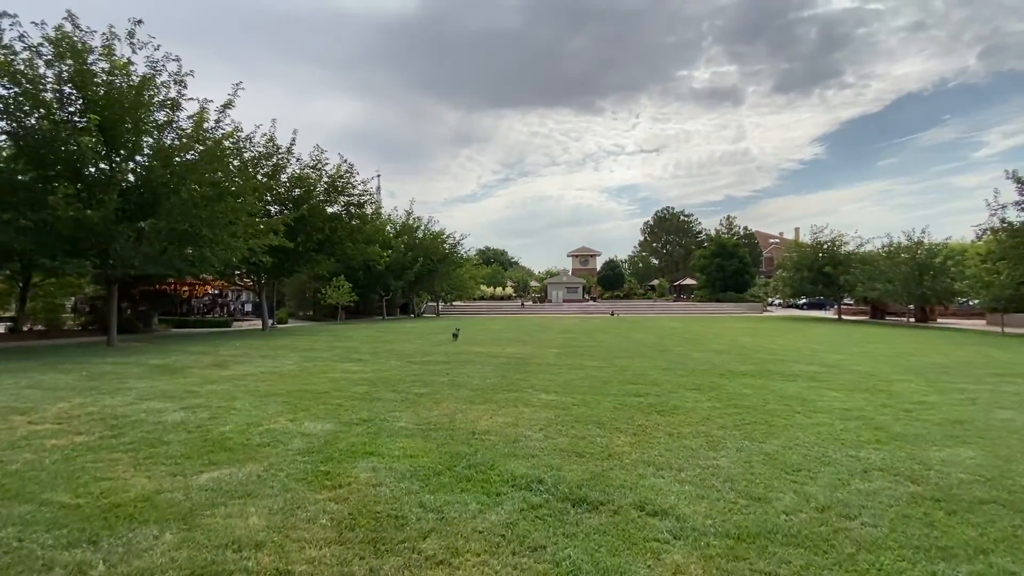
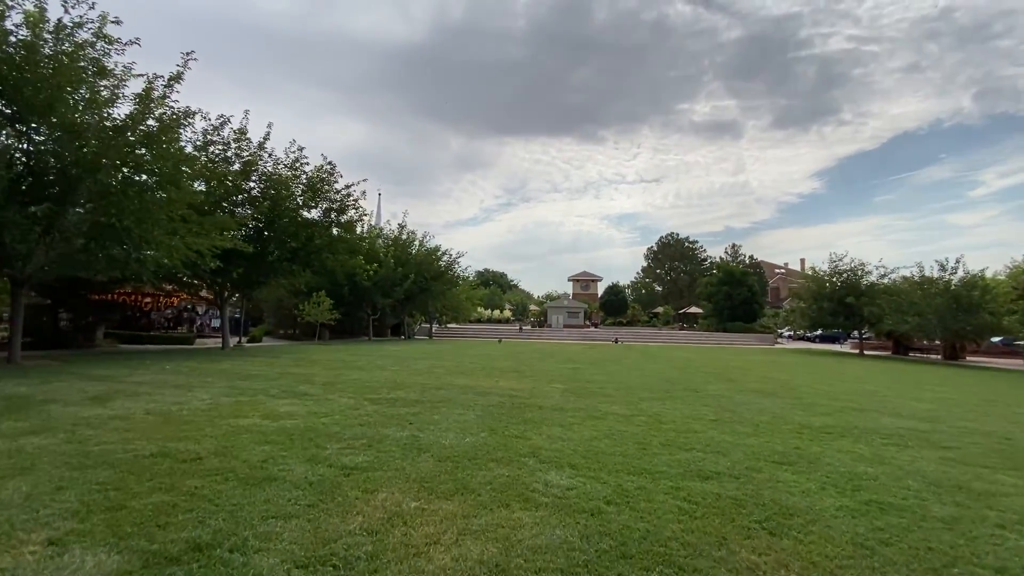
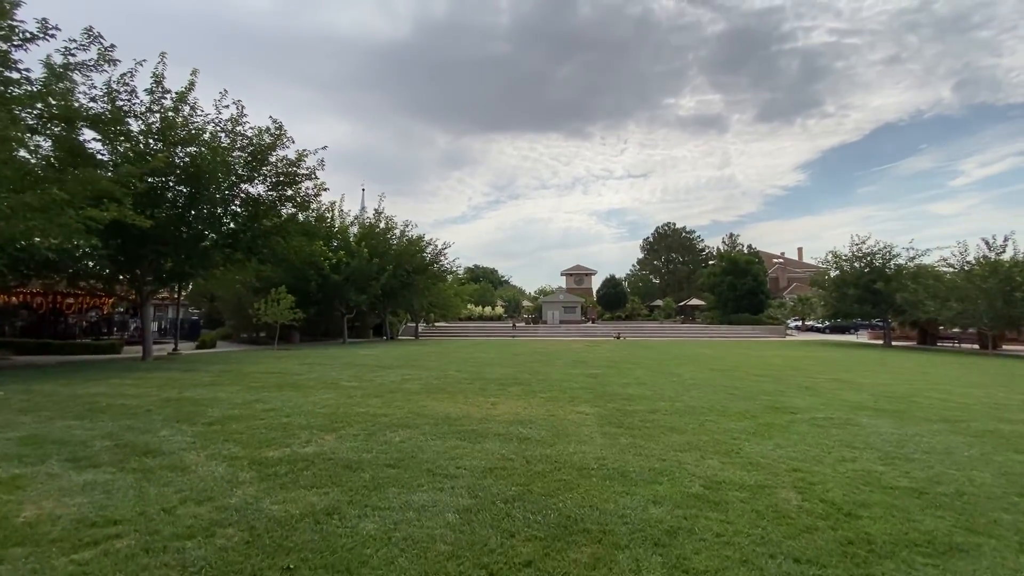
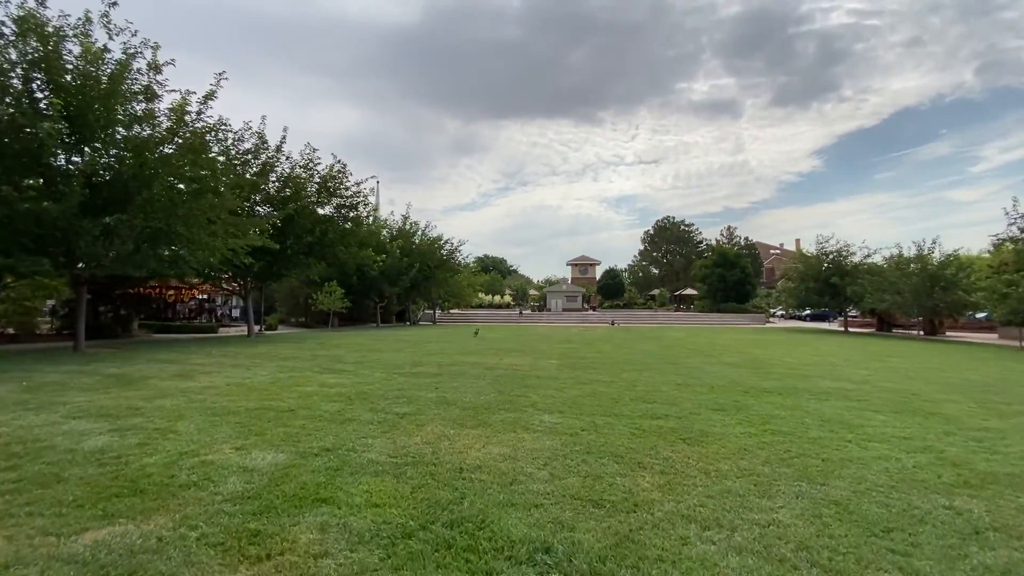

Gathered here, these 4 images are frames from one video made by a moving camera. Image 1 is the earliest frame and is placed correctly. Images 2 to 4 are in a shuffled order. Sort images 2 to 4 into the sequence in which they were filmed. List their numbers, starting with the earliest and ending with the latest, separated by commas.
4, 2, 3
